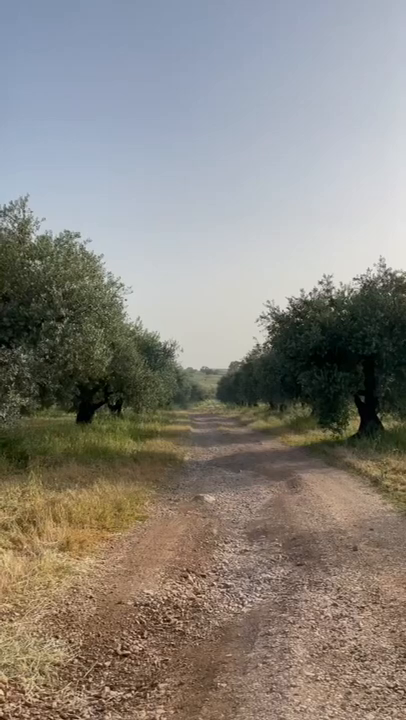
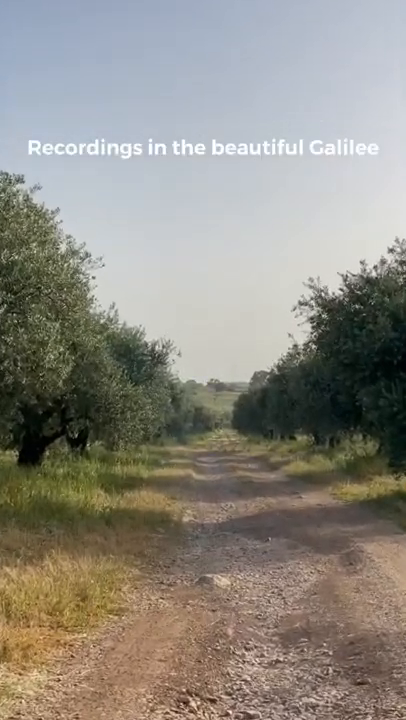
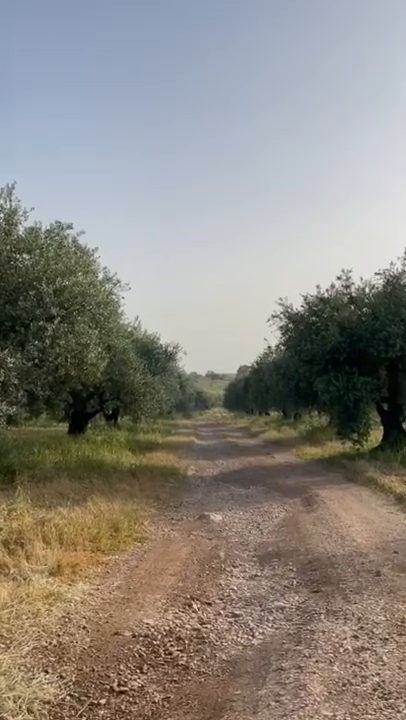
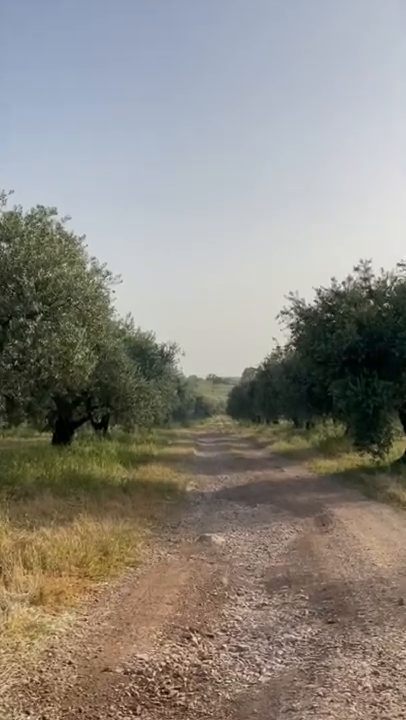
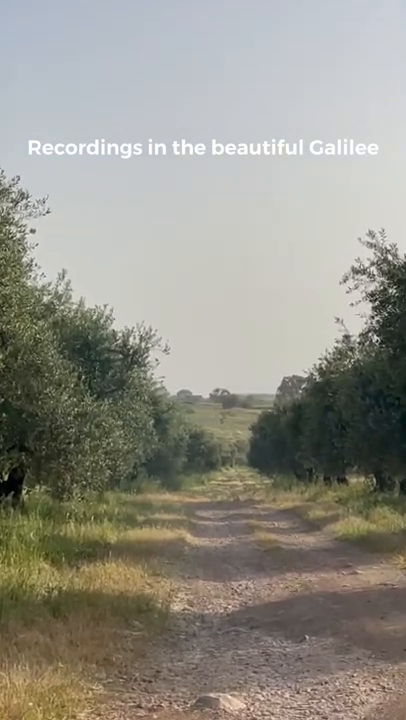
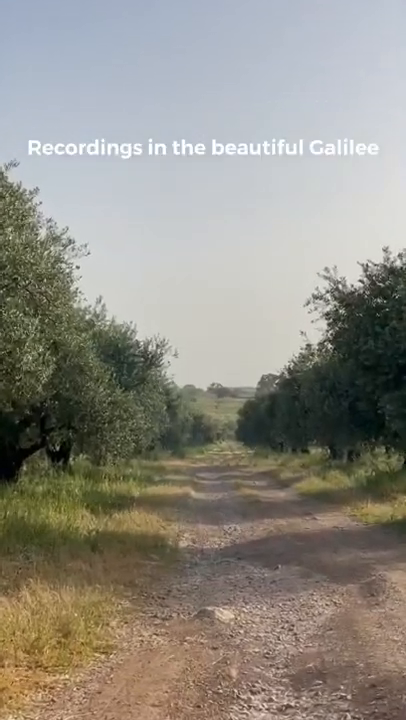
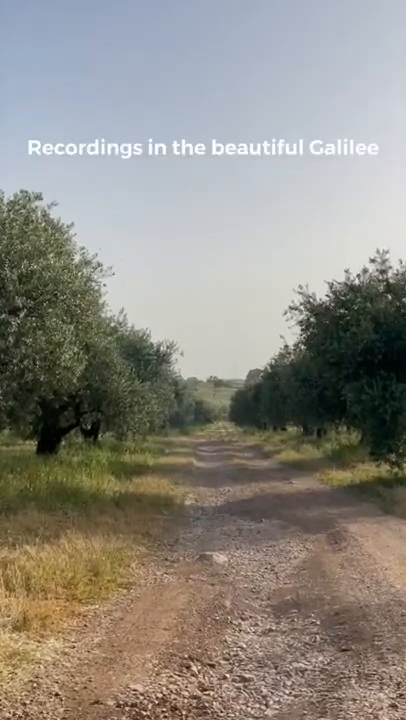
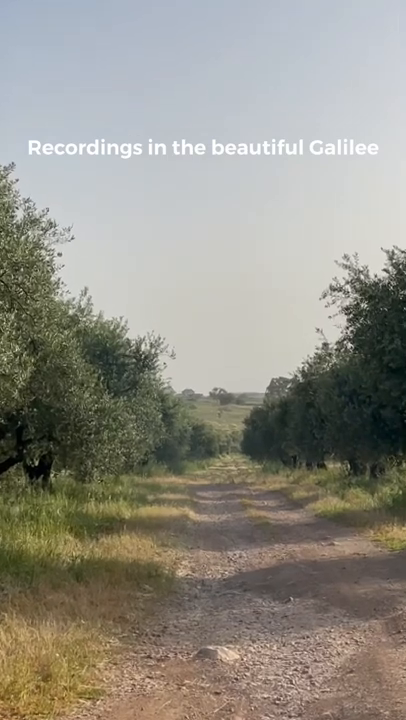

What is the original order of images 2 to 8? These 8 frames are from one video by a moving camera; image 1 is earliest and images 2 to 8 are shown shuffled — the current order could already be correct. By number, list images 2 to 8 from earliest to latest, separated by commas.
3, 4, 7, 2, 6, 8, 5
